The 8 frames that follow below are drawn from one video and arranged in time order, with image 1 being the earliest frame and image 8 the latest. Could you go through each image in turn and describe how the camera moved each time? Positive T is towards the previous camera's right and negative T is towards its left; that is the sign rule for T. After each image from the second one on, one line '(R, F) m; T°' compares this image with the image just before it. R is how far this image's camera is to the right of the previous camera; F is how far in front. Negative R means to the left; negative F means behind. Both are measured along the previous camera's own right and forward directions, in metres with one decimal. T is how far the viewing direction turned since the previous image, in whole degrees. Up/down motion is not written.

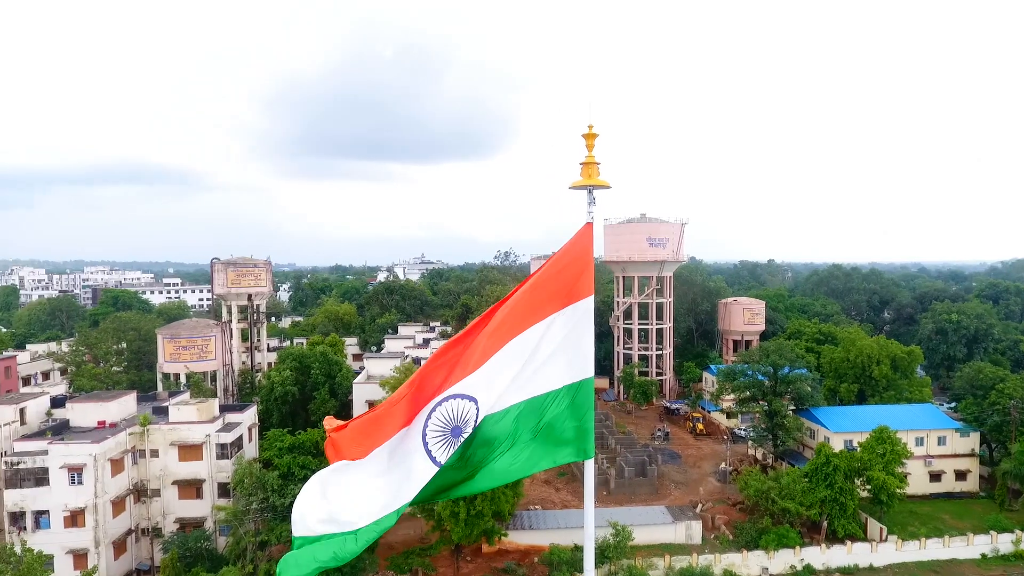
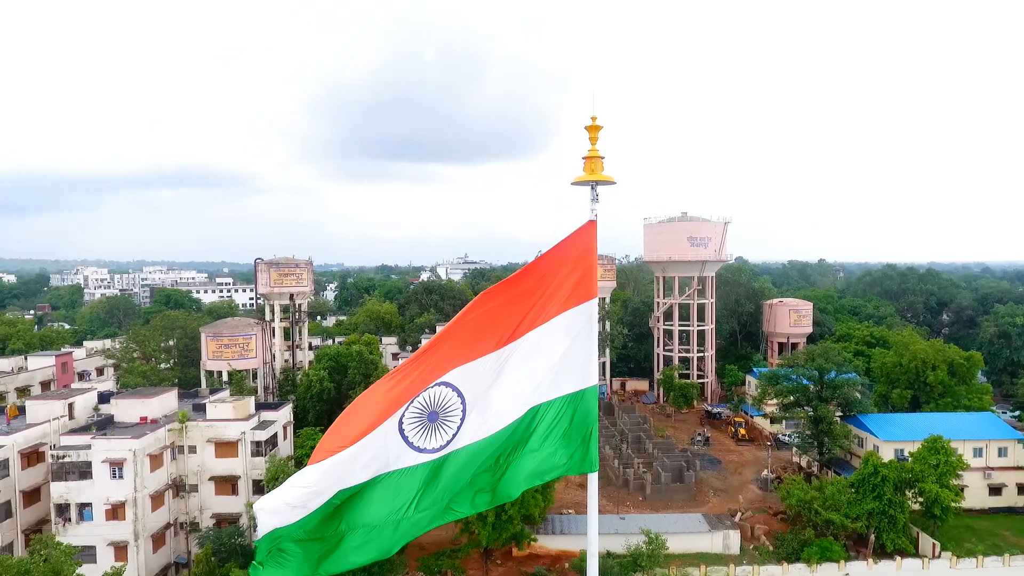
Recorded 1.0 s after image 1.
(+0.4, +0.3) m; -4°
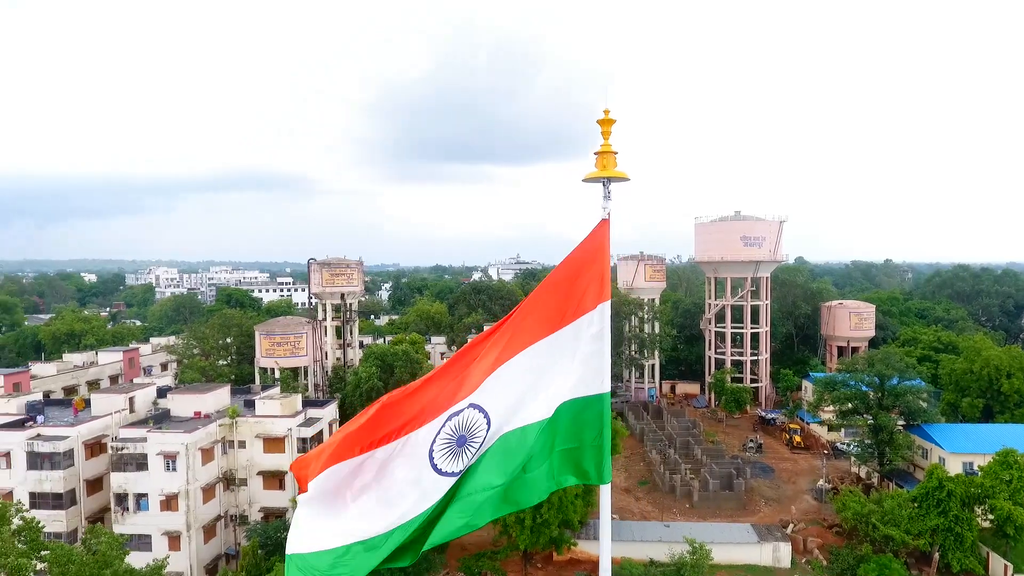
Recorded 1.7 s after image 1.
(+0.4, +0.2) m; -5°
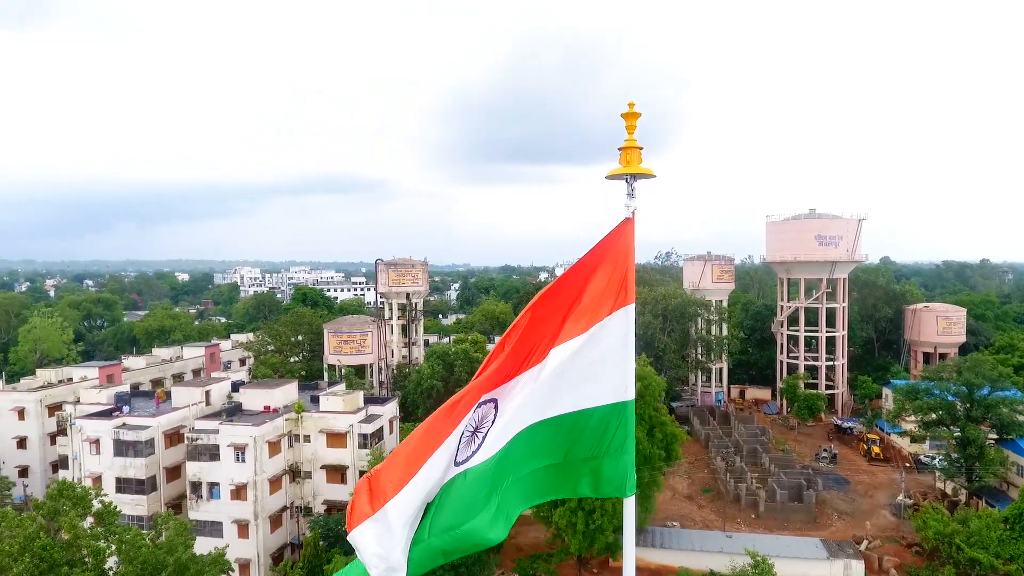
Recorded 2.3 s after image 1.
(+0.4, +0.1) m; -6°
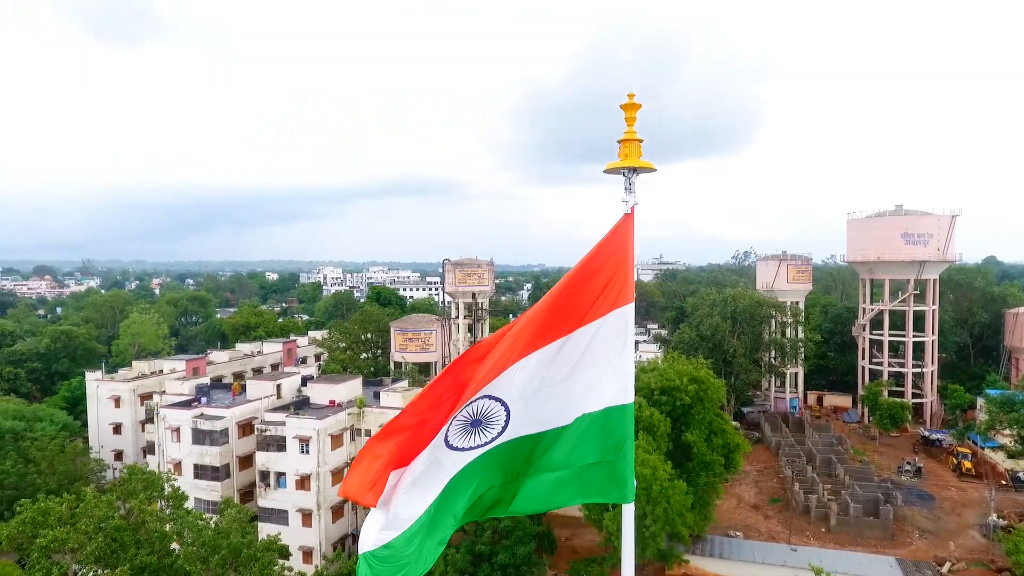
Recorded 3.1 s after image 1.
(+0.6, +0.1) m; -7°
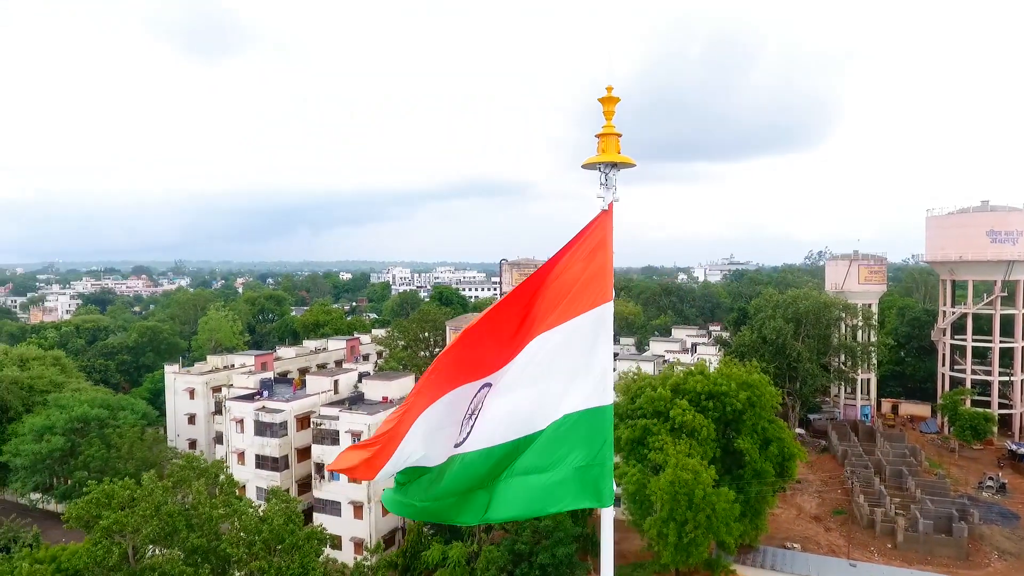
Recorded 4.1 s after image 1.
(+0.6, +0.1) m; -6°
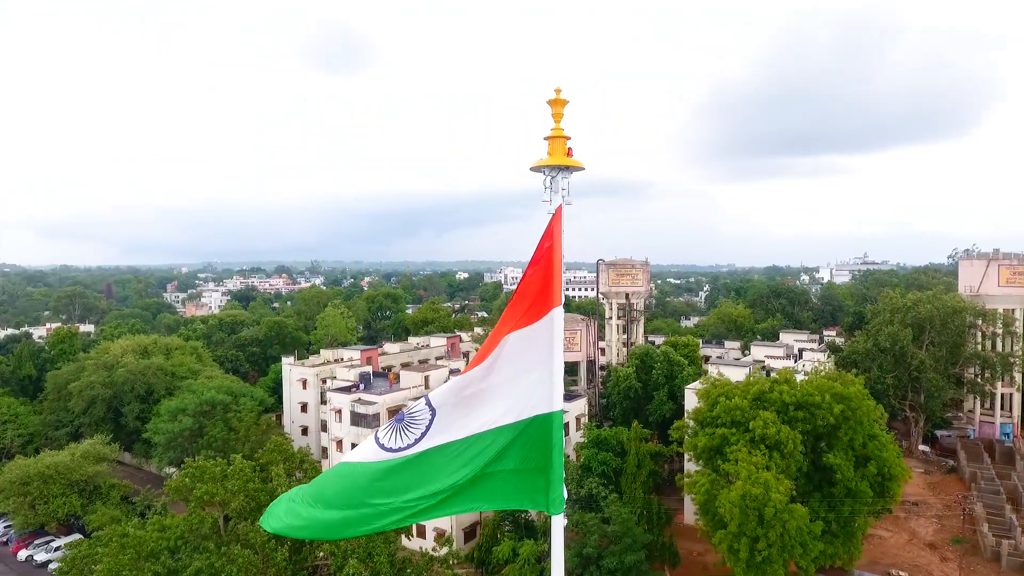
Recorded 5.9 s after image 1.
(+1.2, +0.1) m; -10°
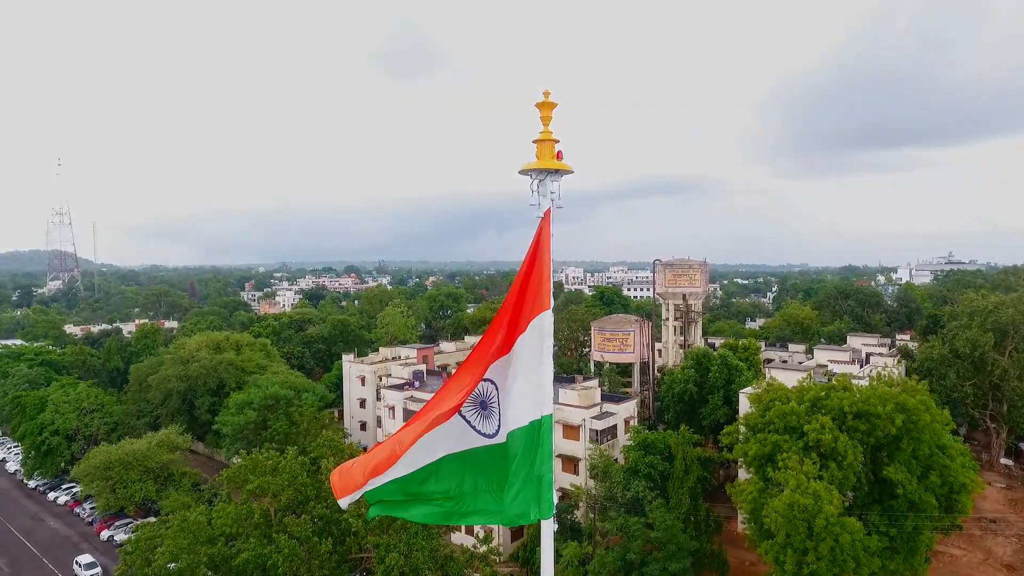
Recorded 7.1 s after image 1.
(+0.5, 0.0) m; -6°
